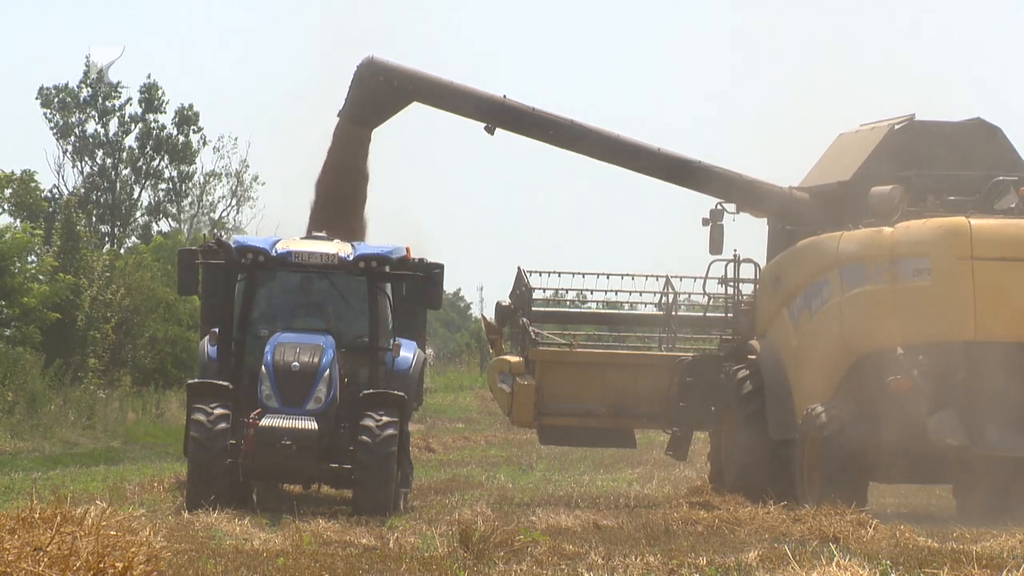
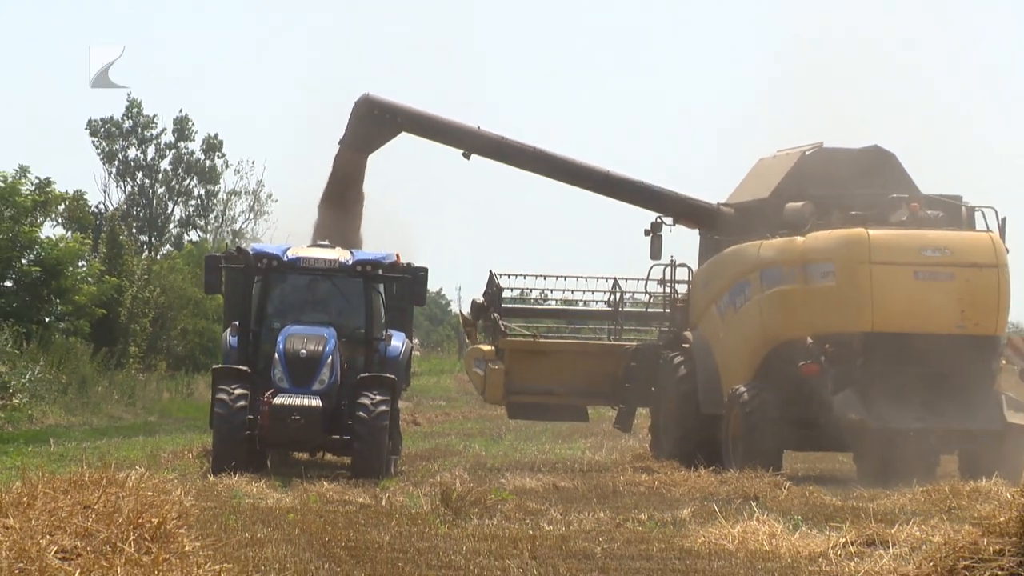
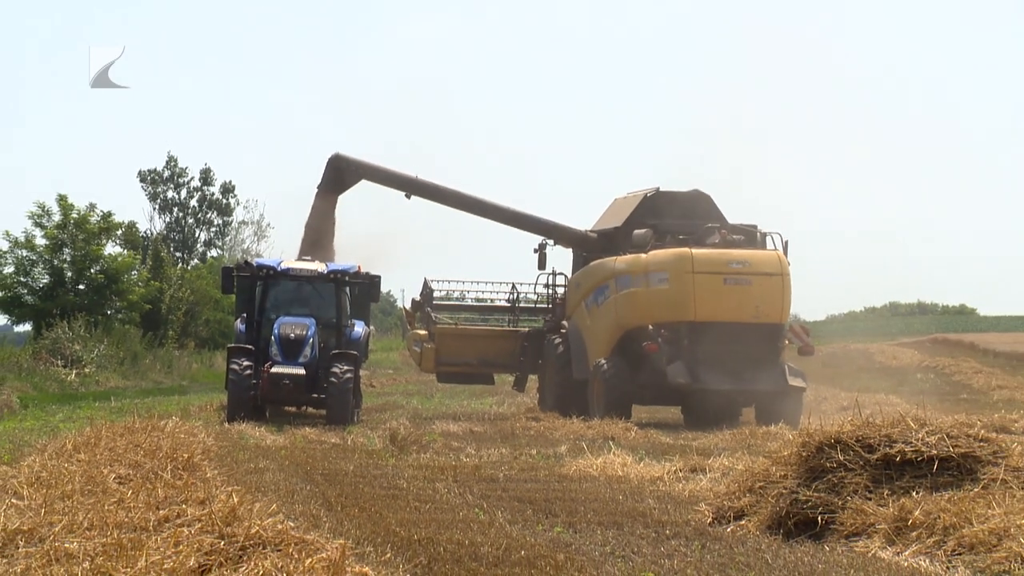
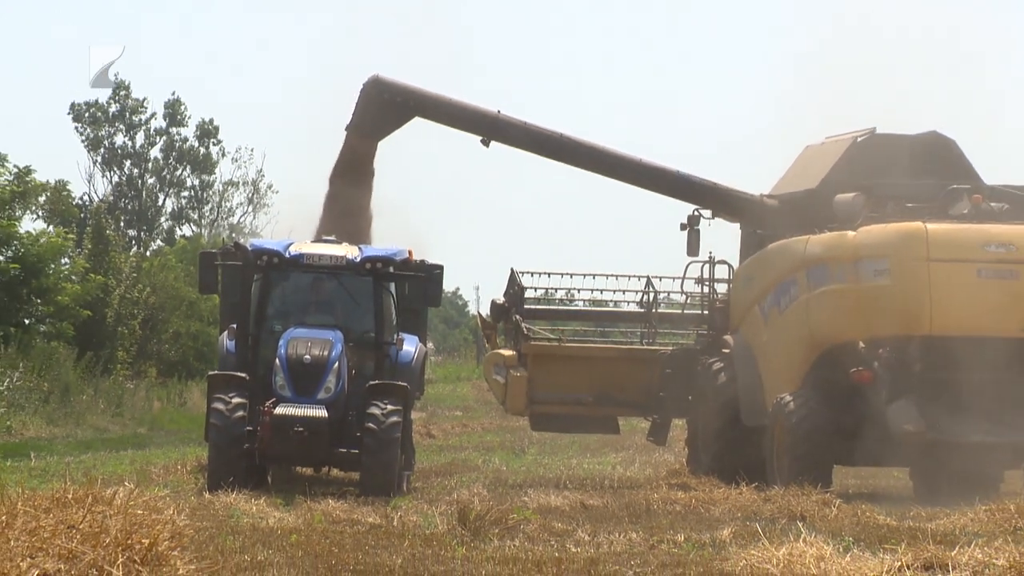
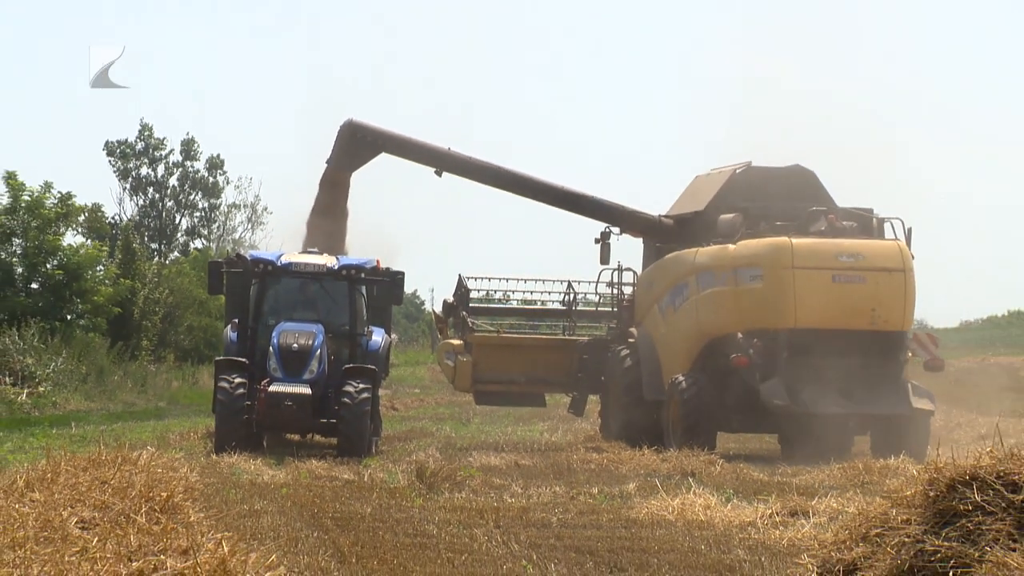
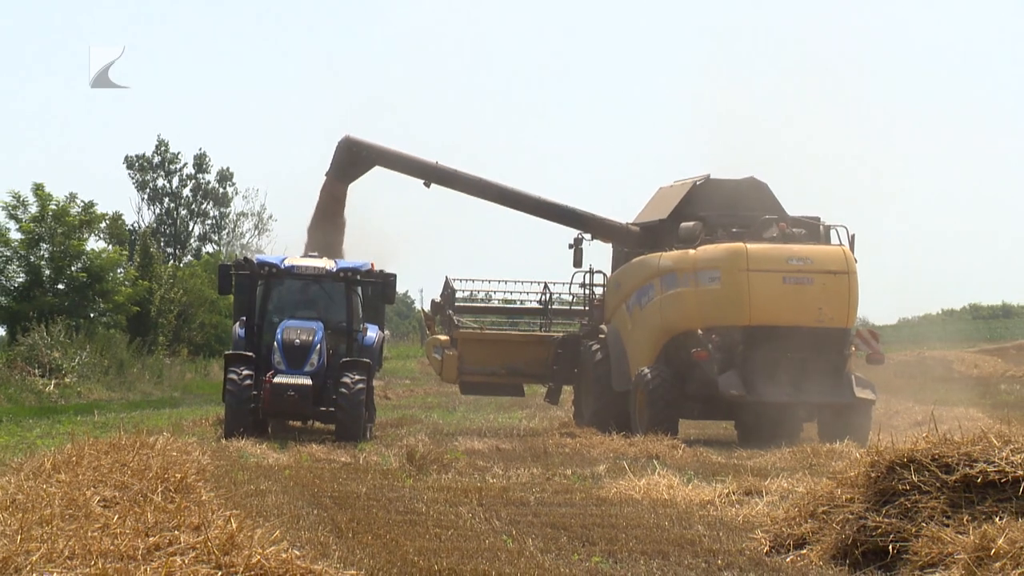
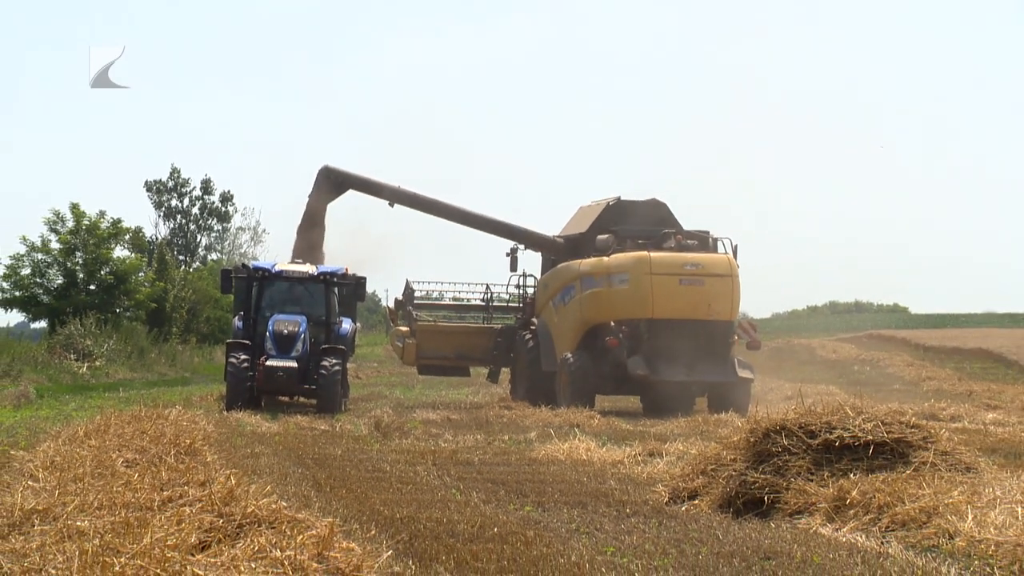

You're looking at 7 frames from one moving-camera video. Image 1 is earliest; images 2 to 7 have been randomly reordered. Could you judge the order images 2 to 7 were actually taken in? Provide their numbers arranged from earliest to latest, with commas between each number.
4, 2, 5, 6, 3, 7
